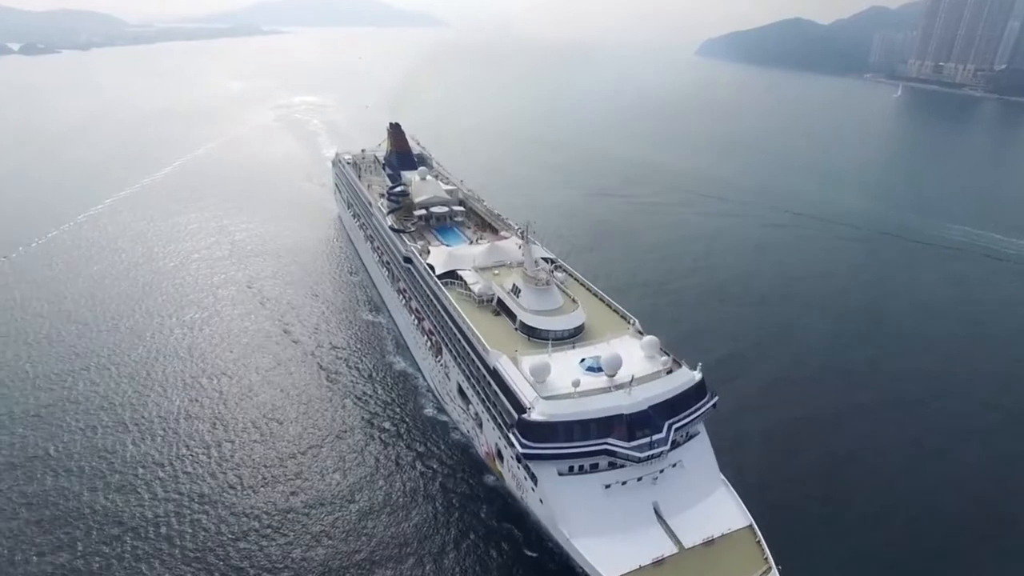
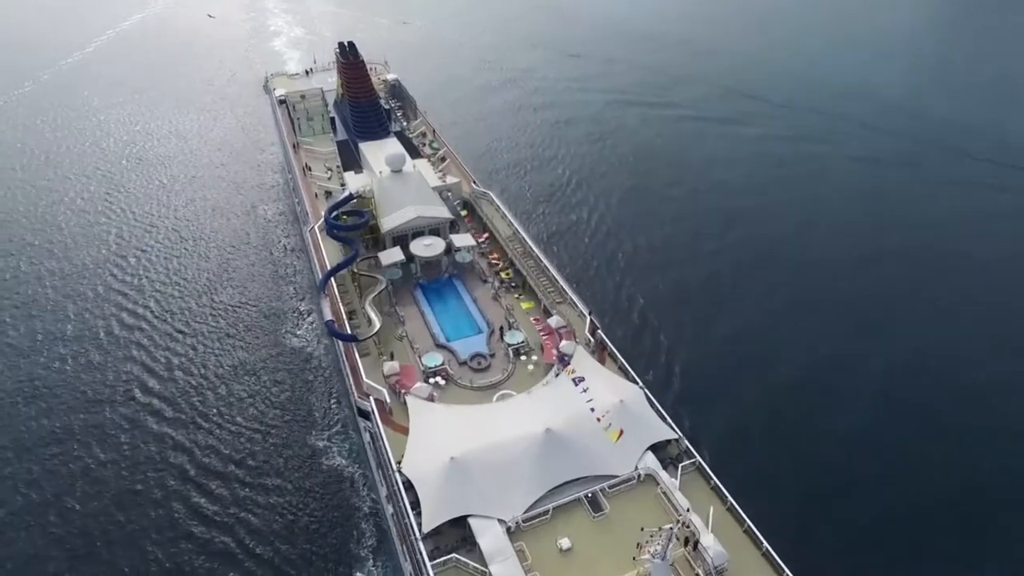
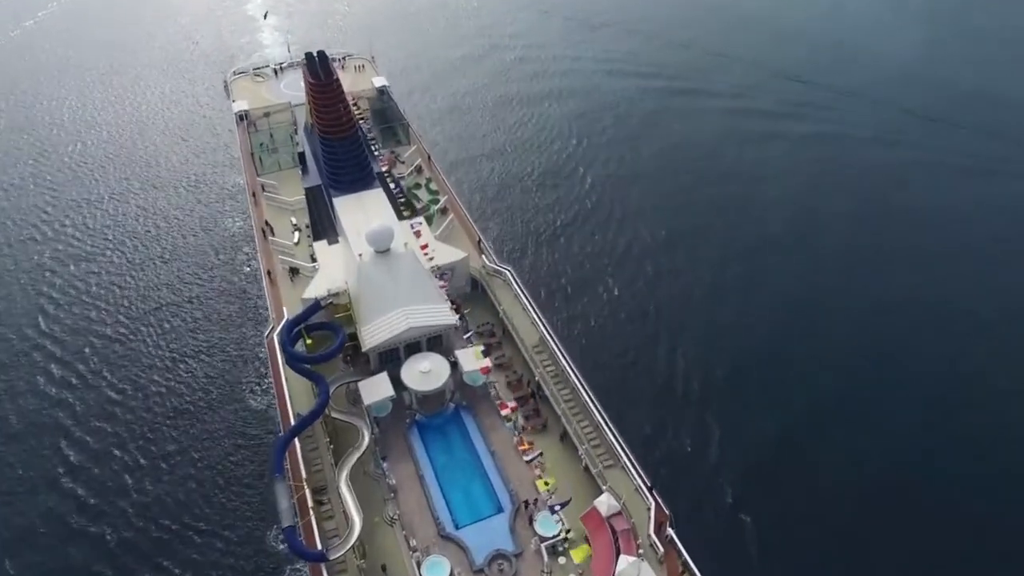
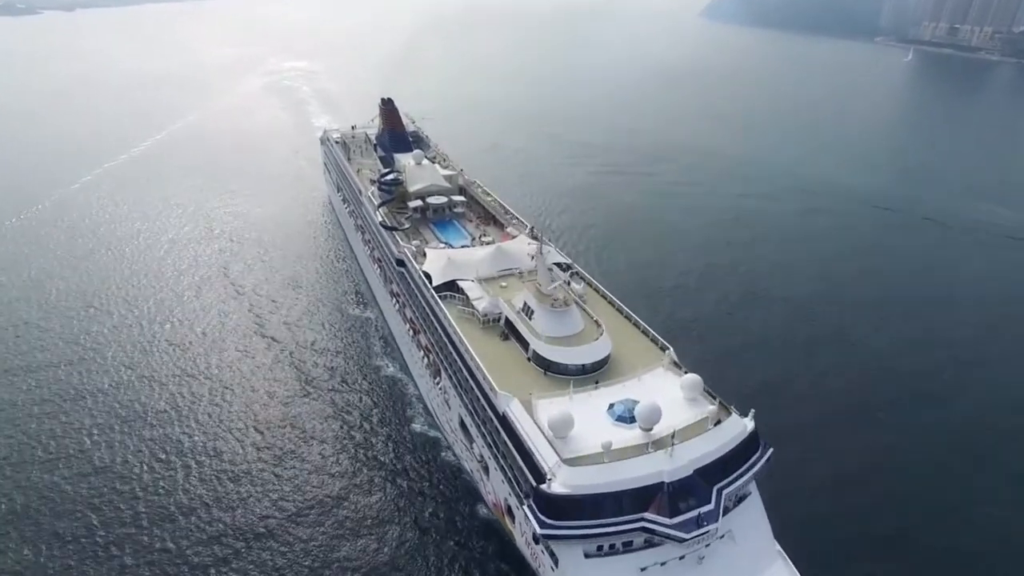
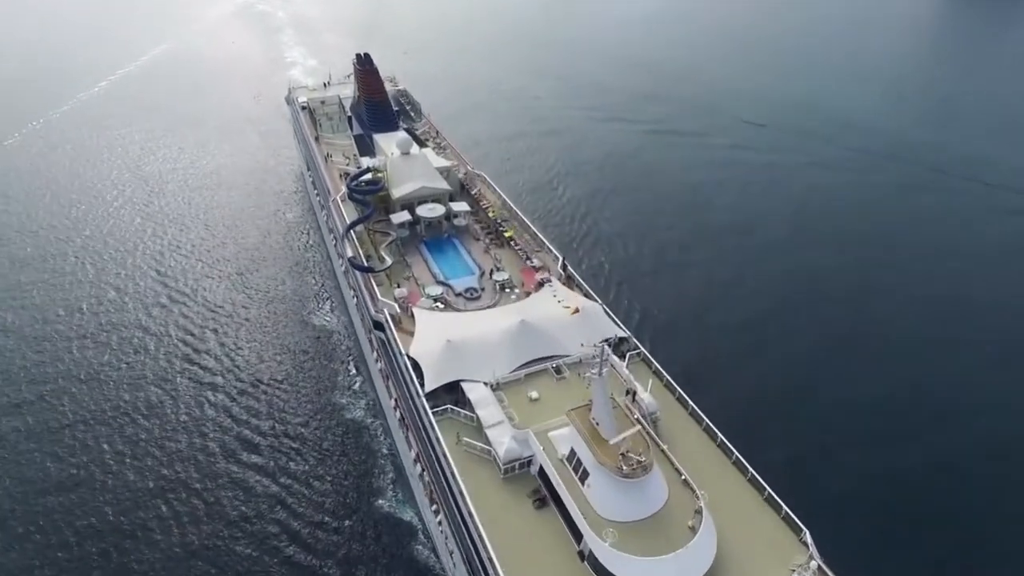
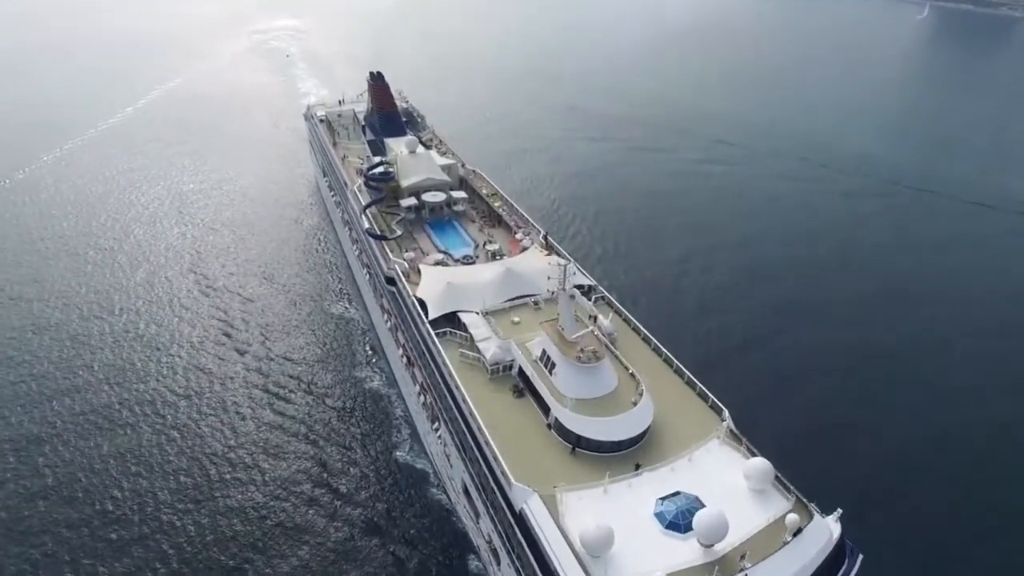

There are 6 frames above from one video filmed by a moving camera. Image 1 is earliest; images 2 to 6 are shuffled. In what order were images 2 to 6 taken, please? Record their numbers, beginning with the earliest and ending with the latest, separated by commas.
4, 6, 5, 2, 3
